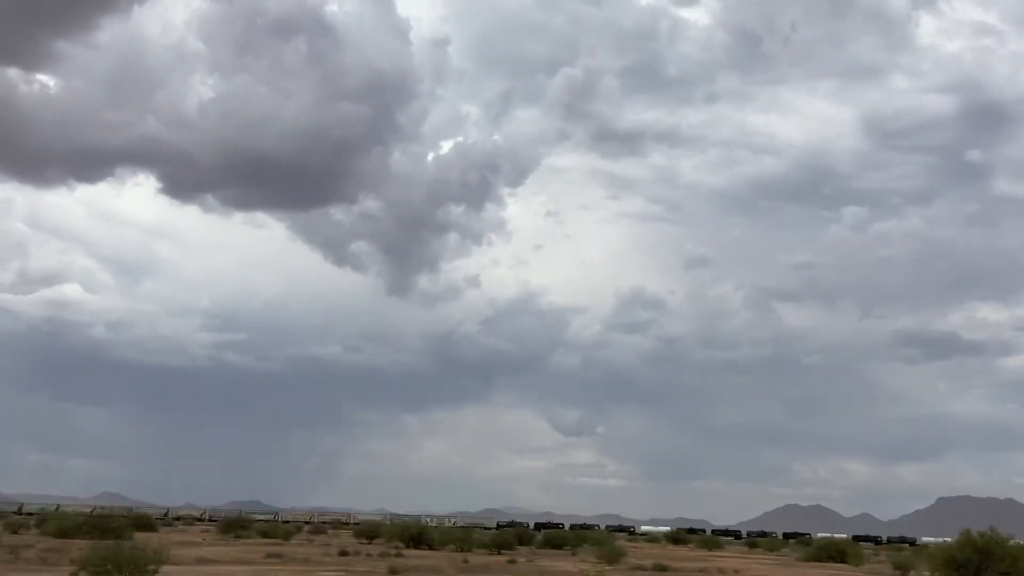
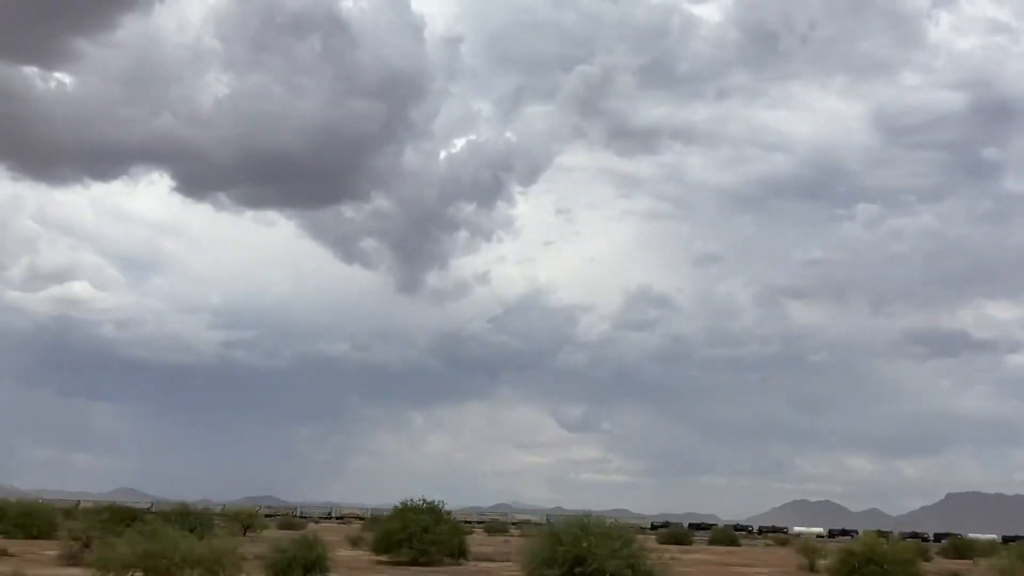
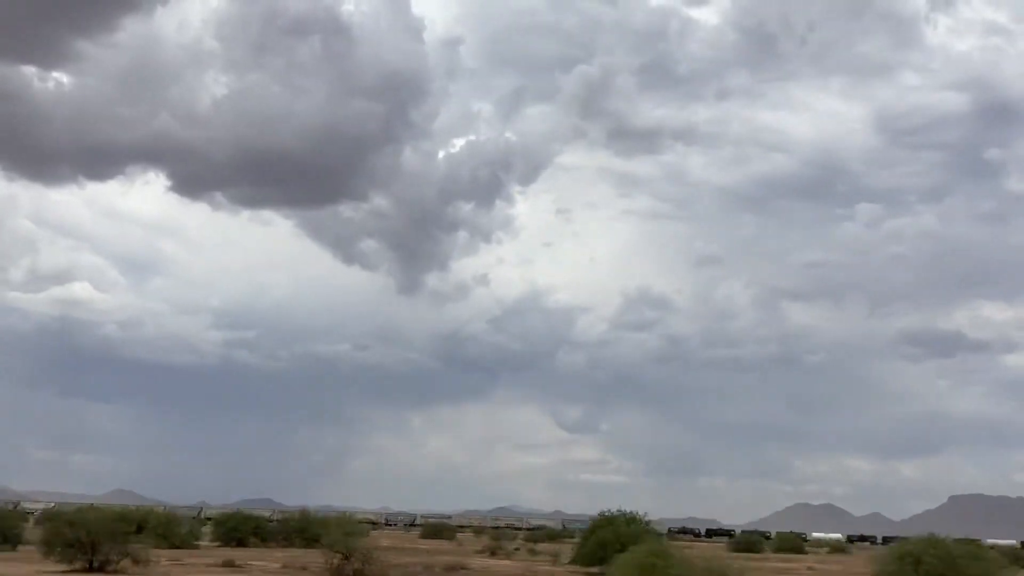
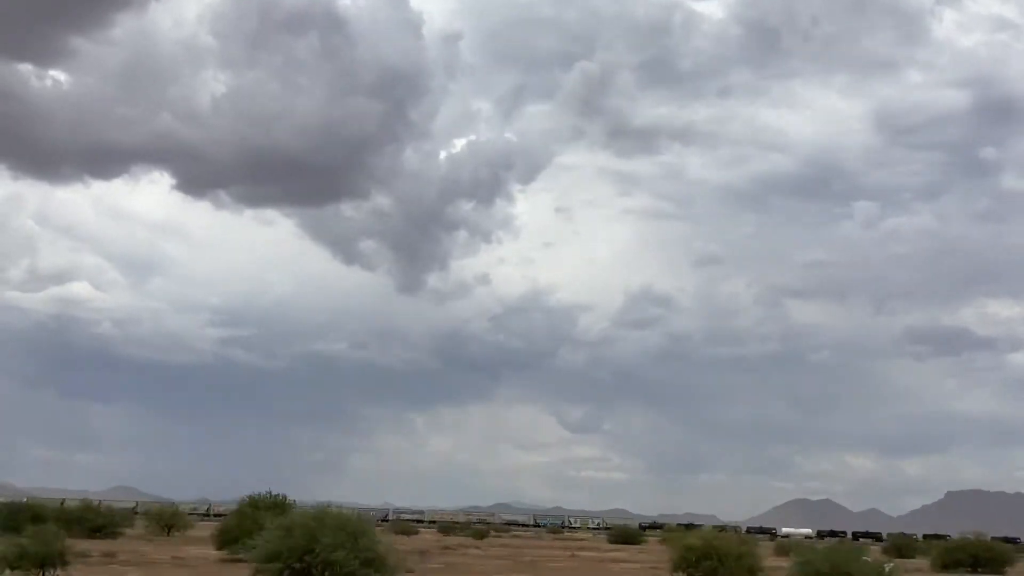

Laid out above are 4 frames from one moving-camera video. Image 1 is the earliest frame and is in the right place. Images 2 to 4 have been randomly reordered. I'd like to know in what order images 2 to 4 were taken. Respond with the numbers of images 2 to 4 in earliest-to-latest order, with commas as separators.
4, 2, 3
